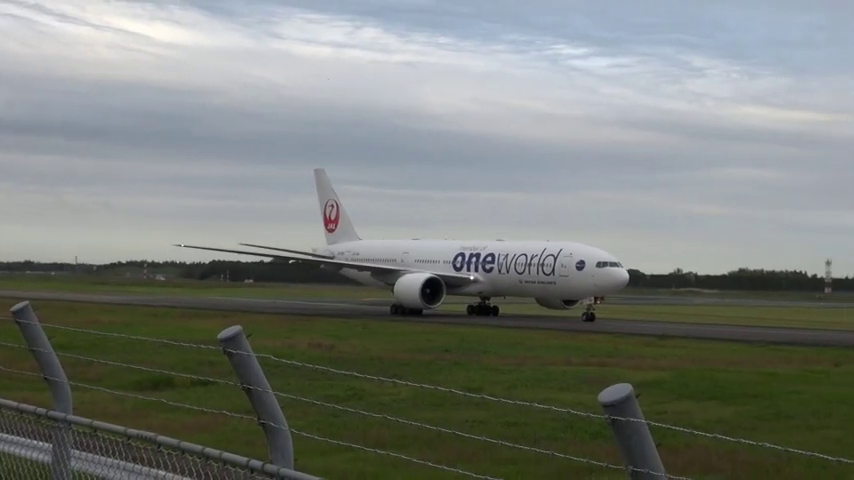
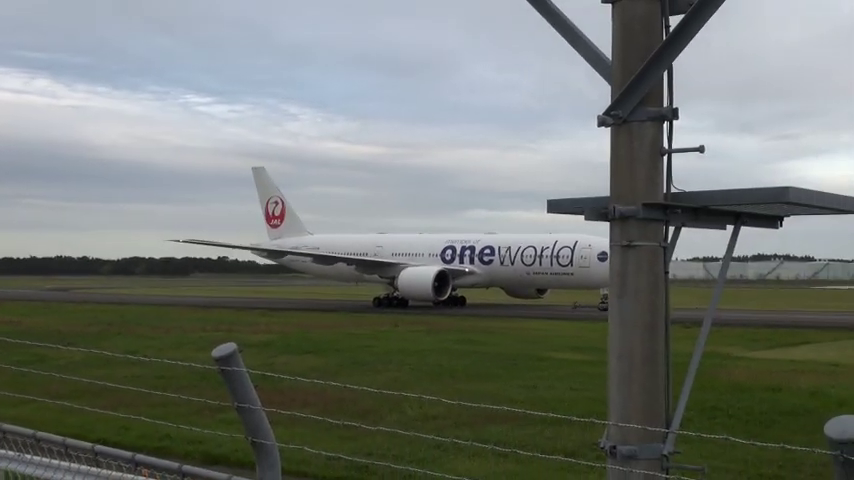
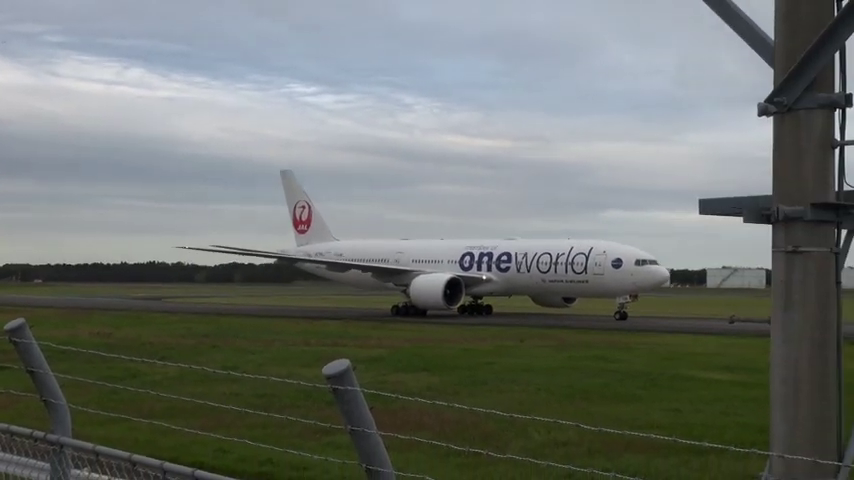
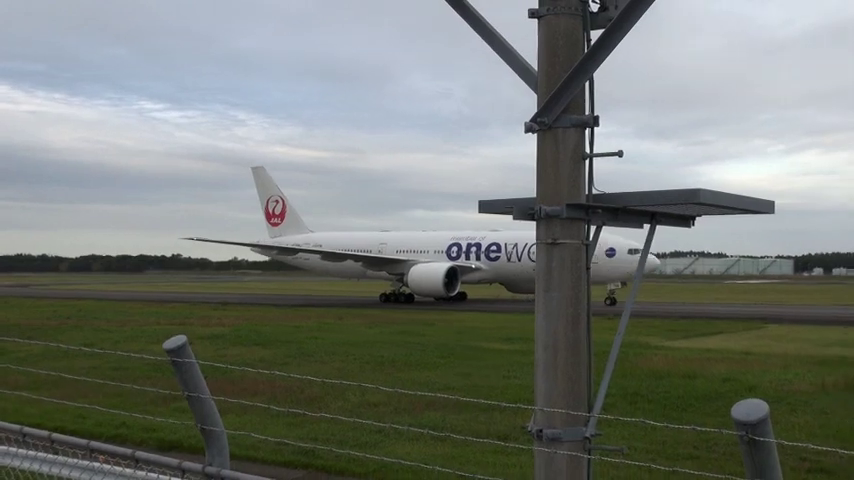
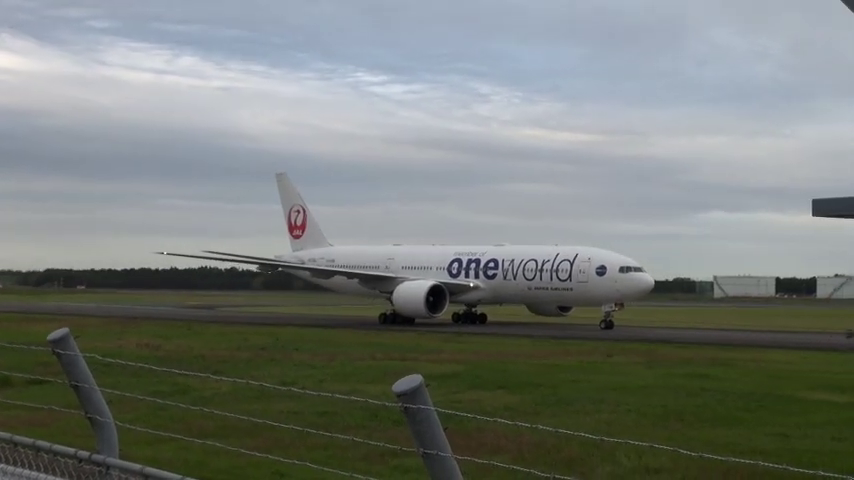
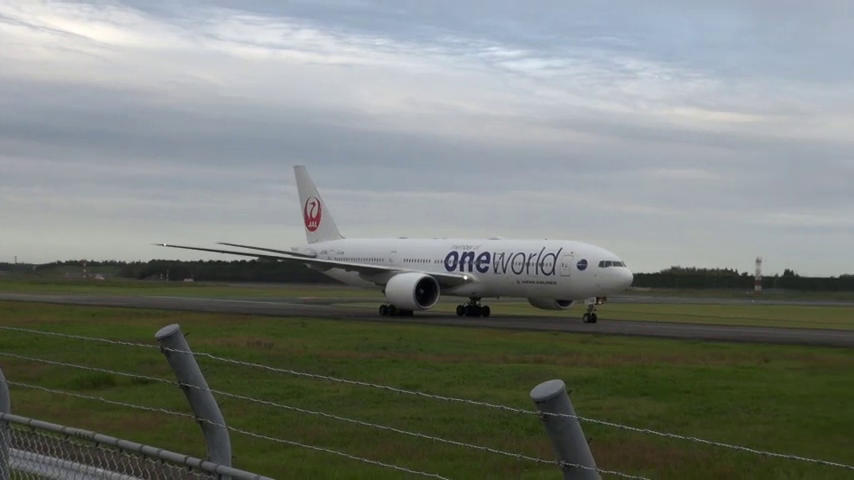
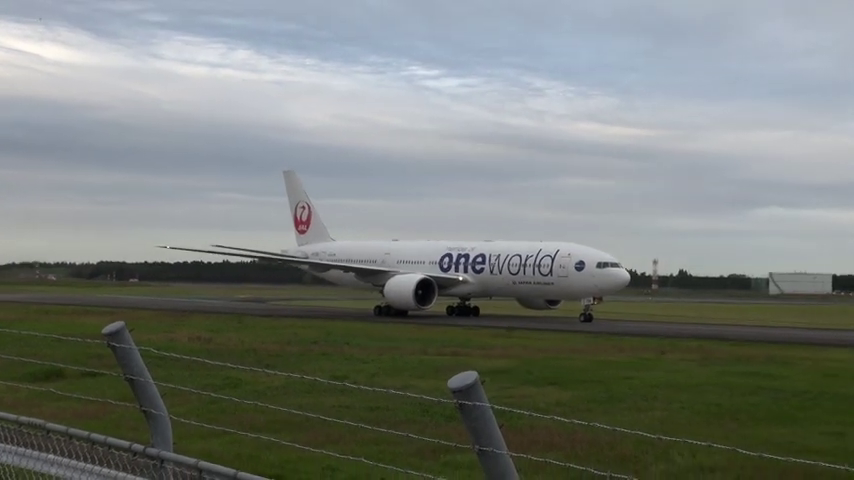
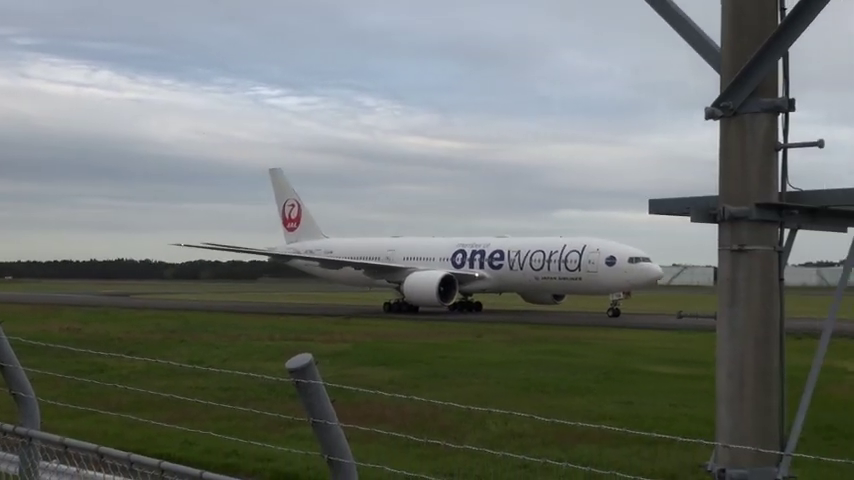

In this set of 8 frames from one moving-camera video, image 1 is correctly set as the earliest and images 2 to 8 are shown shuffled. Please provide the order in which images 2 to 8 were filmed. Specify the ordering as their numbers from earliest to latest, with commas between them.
6, 7, 5, 3, 8, 2, 4
